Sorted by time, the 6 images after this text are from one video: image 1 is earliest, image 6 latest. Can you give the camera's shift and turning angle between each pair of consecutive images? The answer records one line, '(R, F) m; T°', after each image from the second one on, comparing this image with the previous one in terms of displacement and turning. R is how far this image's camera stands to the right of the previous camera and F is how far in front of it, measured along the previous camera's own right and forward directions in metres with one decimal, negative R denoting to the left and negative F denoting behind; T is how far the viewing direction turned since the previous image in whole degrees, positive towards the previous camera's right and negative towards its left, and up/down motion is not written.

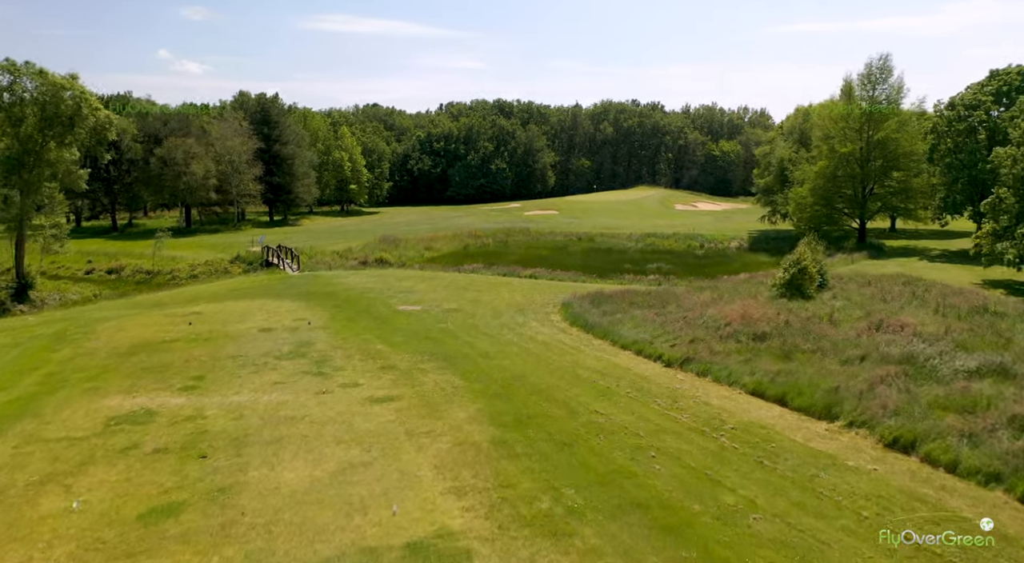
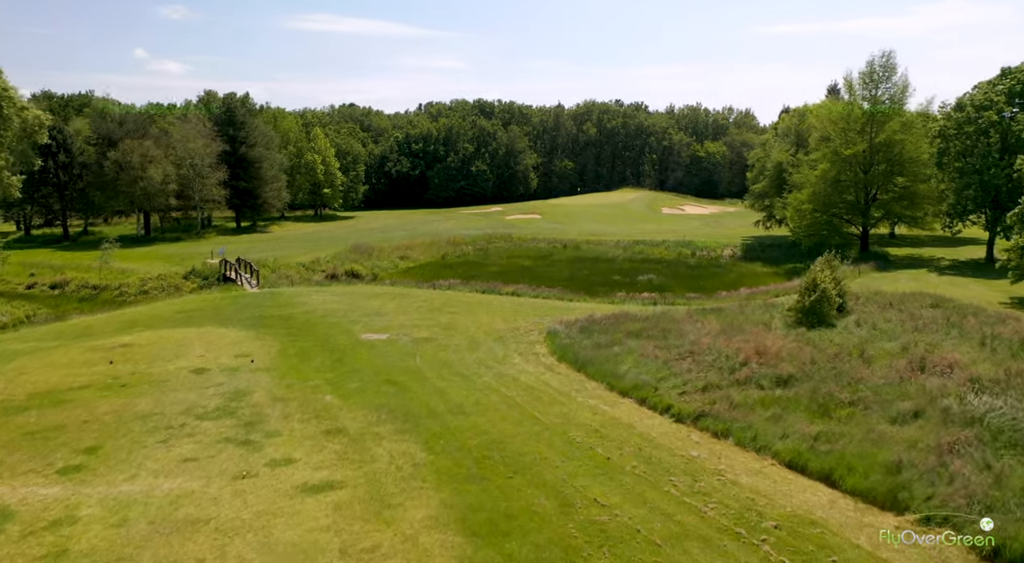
(+0.1, +2.8) m; +1°
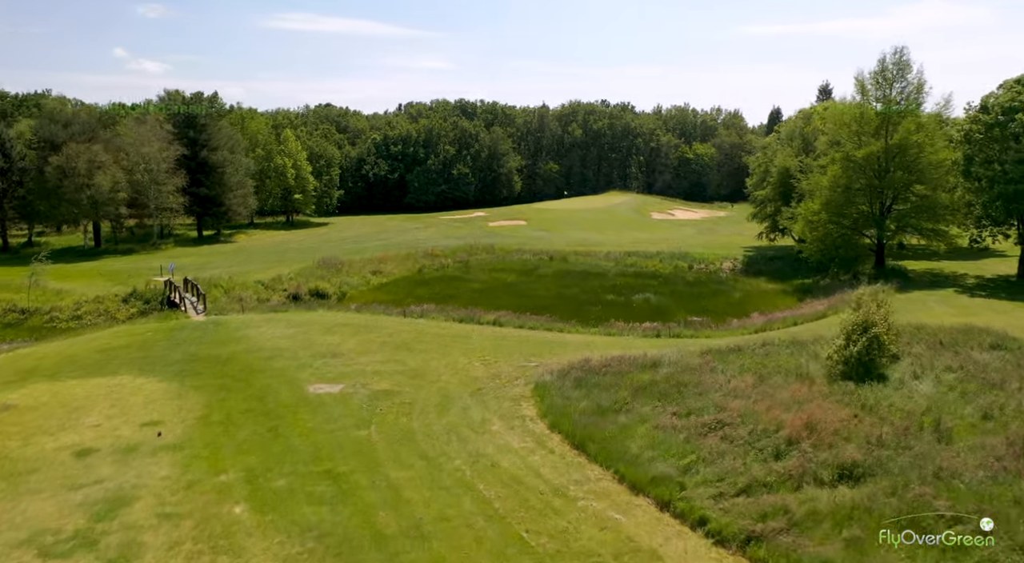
(+0.1, +3.6) m; +1°
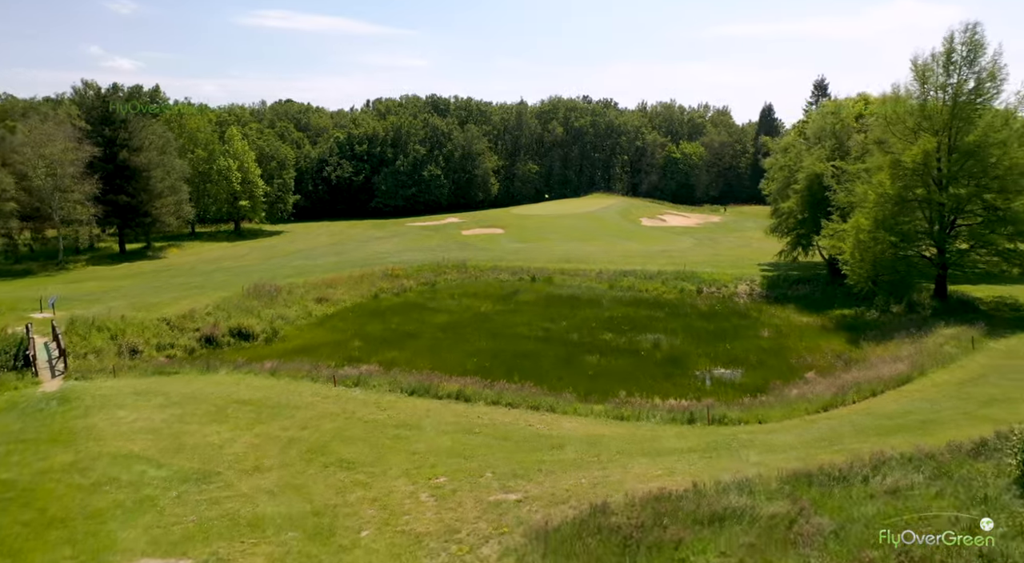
(+0.2, +7.2) m; +2°
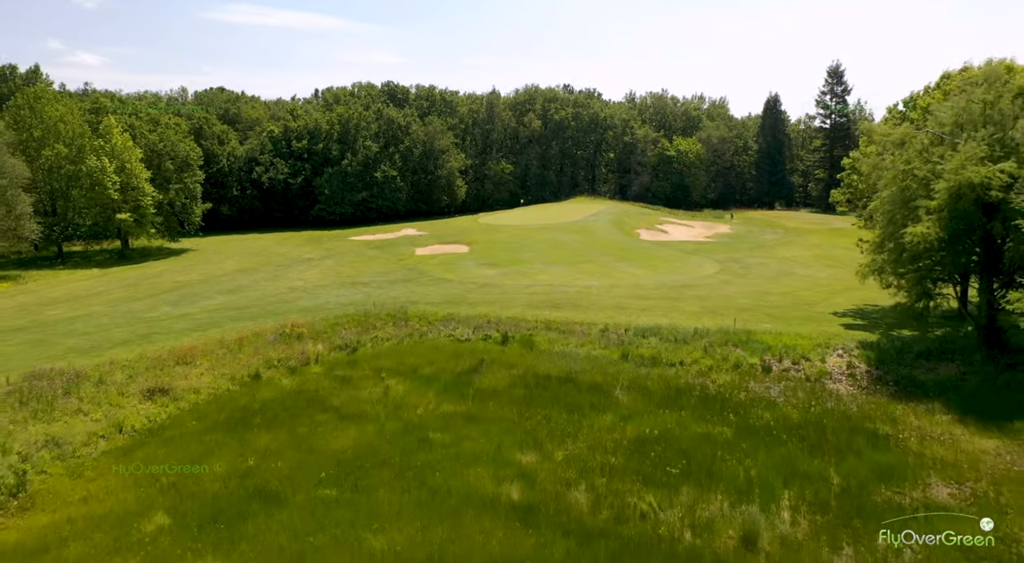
(+0.6, +13.5) m; +2°
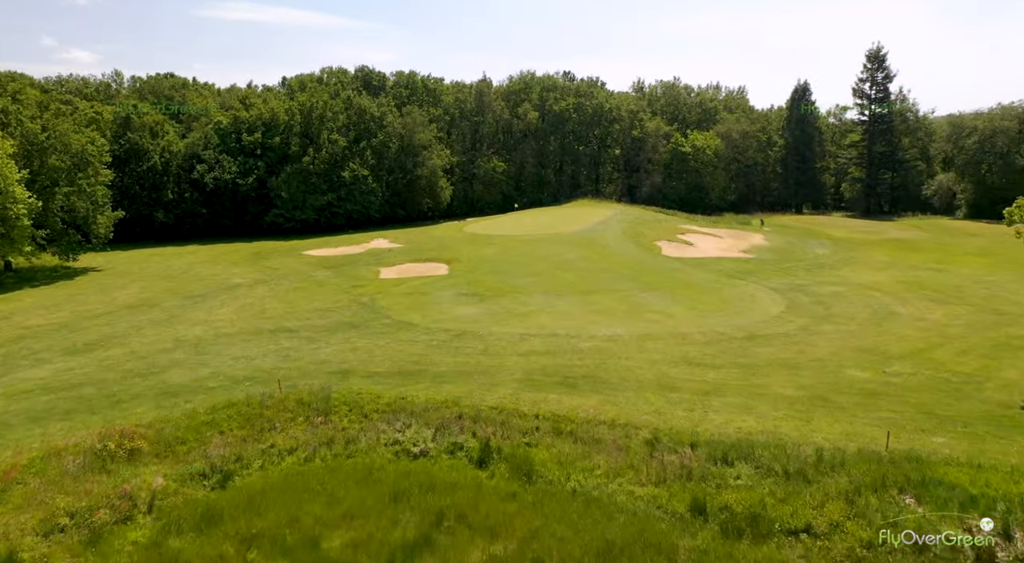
(+0.3, +11.2) m; 0°
